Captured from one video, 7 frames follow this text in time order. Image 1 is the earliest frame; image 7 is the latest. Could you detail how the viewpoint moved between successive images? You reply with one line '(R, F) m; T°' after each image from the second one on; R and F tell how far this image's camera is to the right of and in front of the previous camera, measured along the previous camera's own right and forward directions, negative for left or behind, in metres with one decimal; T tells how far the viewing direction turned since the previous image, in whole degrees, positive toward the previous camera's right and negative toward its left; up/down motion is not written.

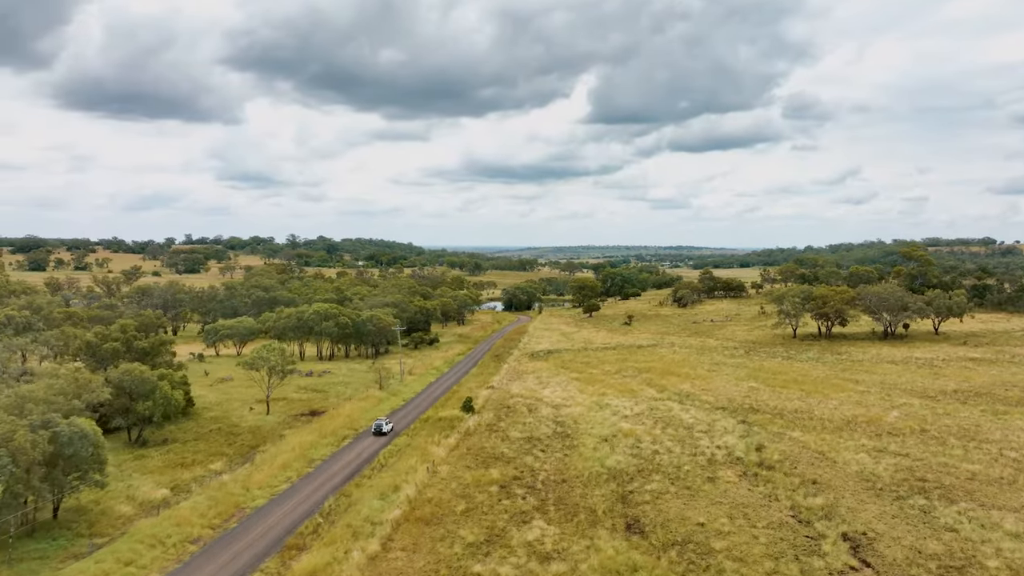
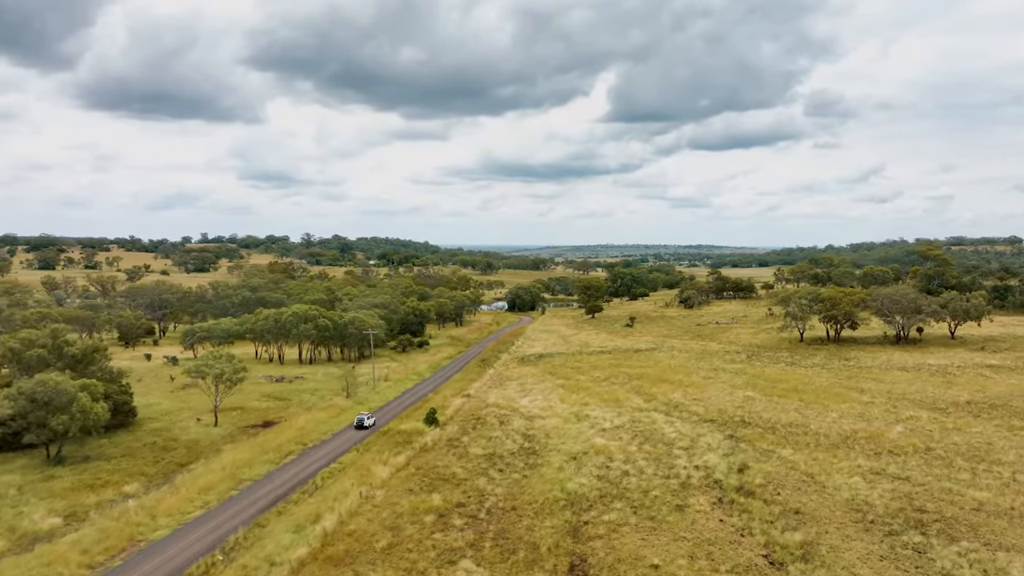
(+2.9, +3.7) m; -1°
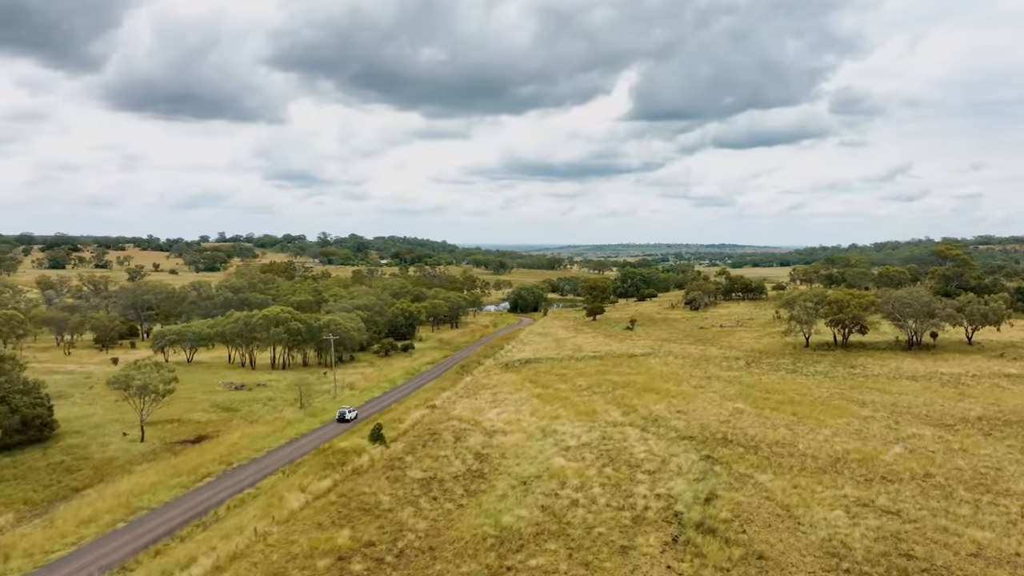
(+3.4, +4.1) m; -2°
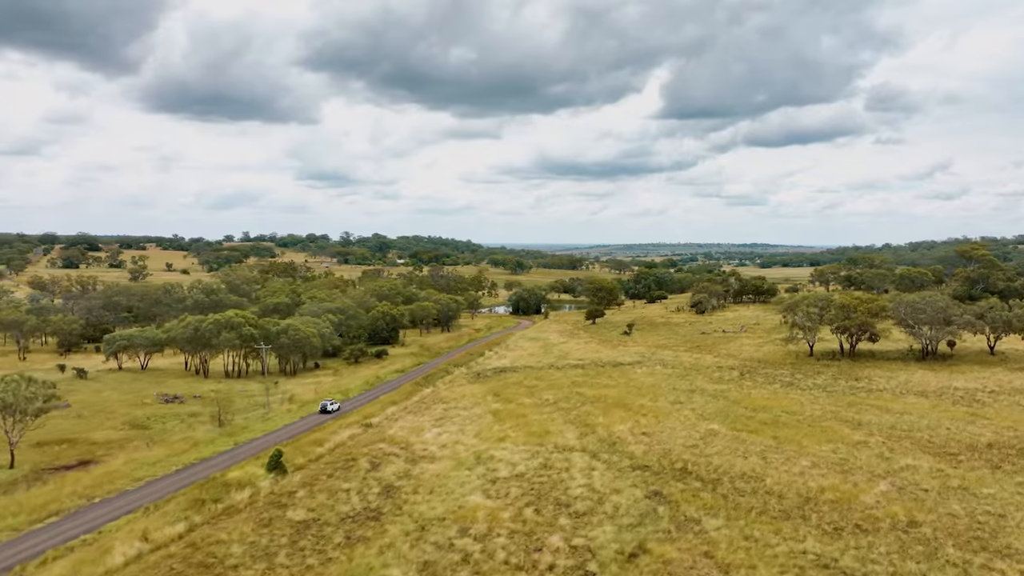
(+4.9, +5.6) m; -2°
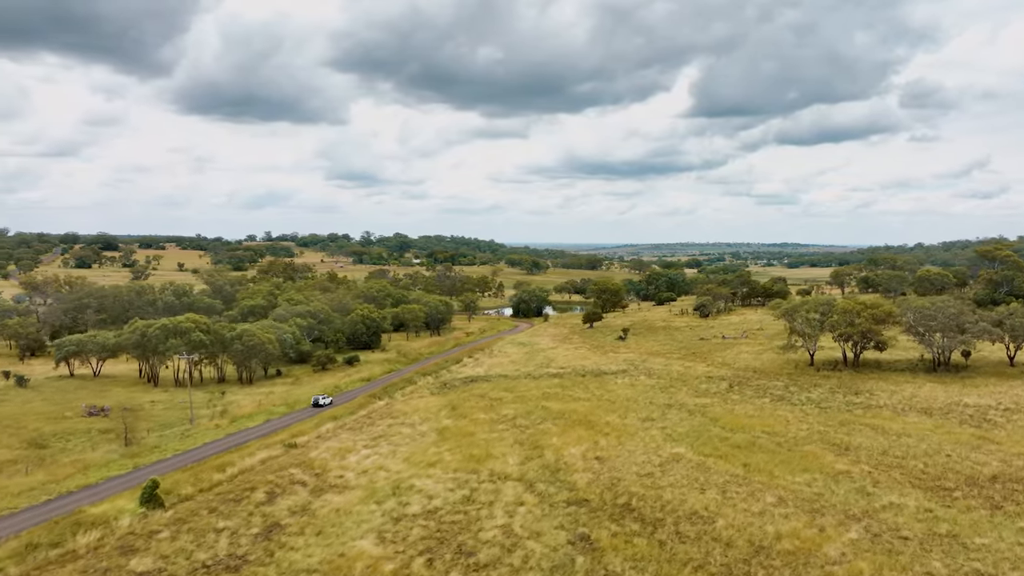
(+4.5, +5.0) m; -2°
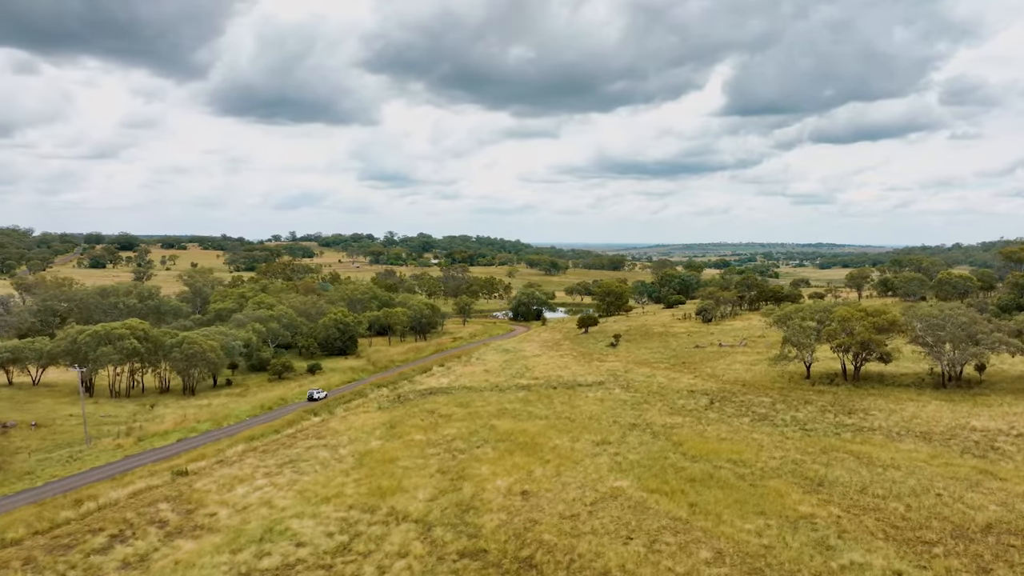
(+5.1, +5.4) m; -2°
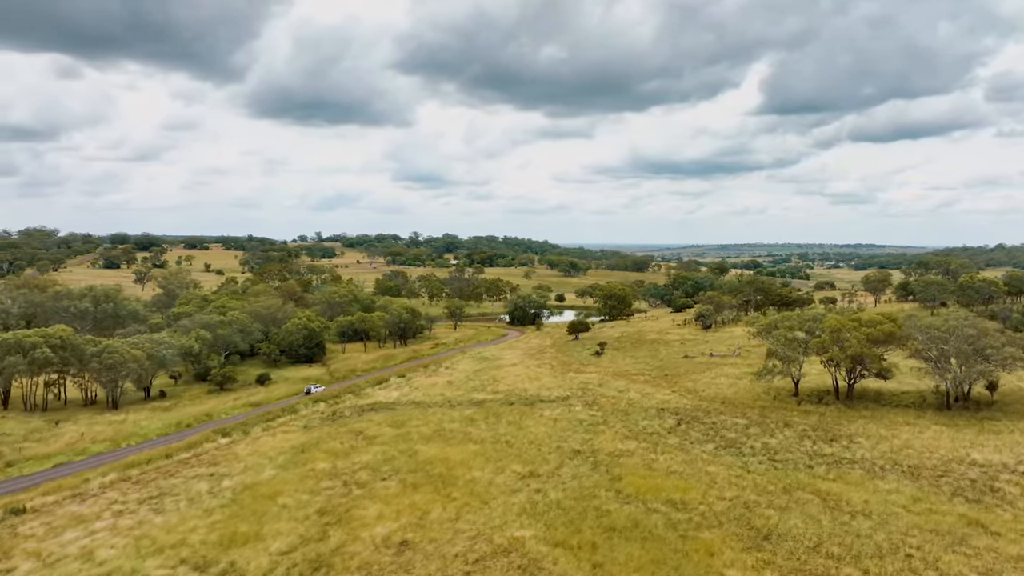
(+5.6, +5.9) m; -2°
